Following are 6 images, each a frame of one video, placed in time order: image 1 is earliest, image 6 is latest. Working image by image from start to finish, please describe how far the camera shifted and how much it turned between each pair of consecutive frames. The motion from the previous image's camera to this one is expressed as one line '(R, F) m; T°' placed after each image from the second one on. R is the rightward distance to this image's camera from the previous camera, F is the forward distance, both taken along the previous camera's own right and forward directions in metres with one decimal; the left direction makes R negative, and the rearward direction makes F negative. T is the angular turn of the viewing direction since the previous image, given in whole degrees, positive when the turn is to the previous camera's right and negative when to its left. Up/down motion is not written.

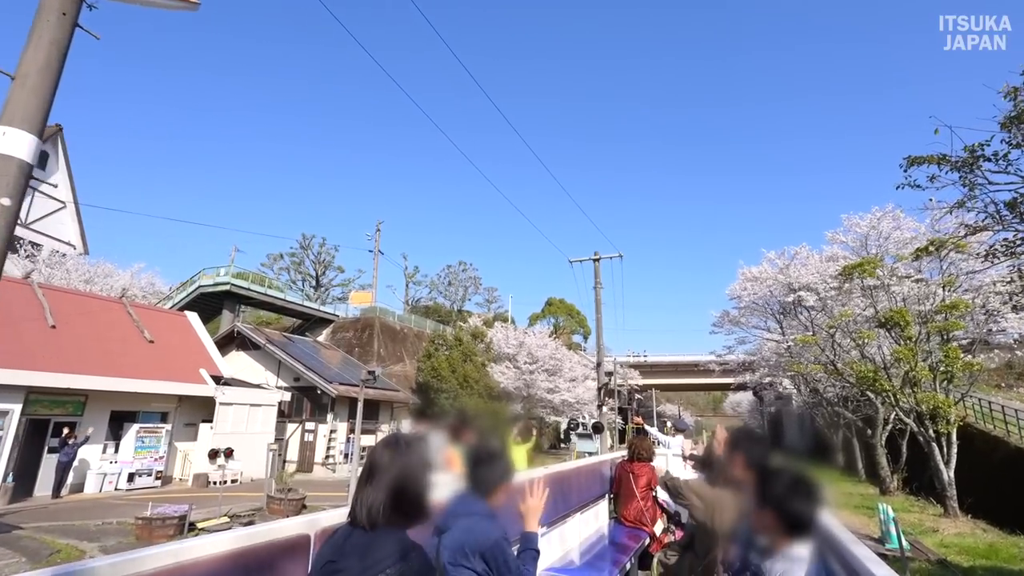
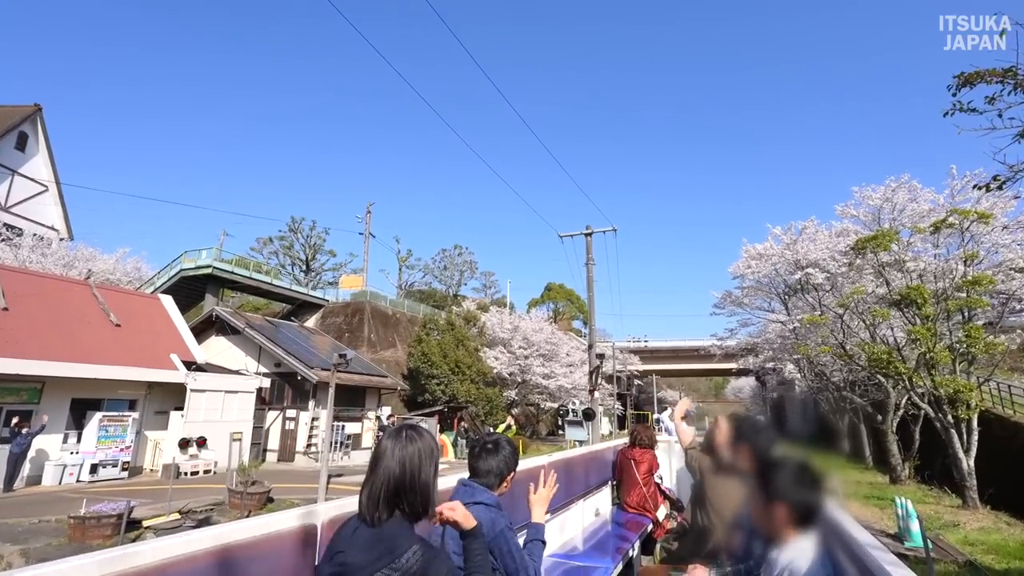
(+0.1, +0.3) m; 0°
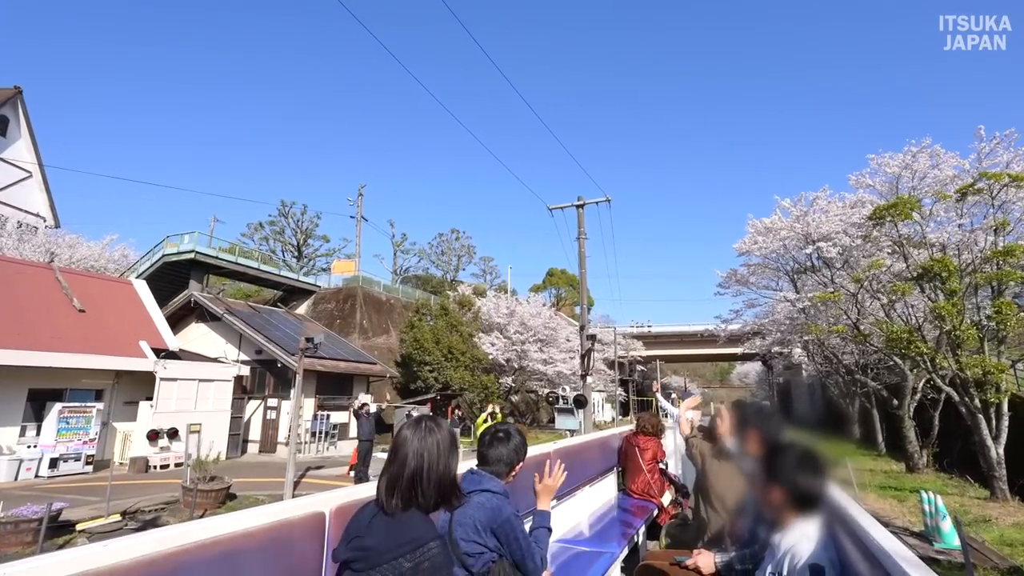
(+0.1, +0.3) m; -1°
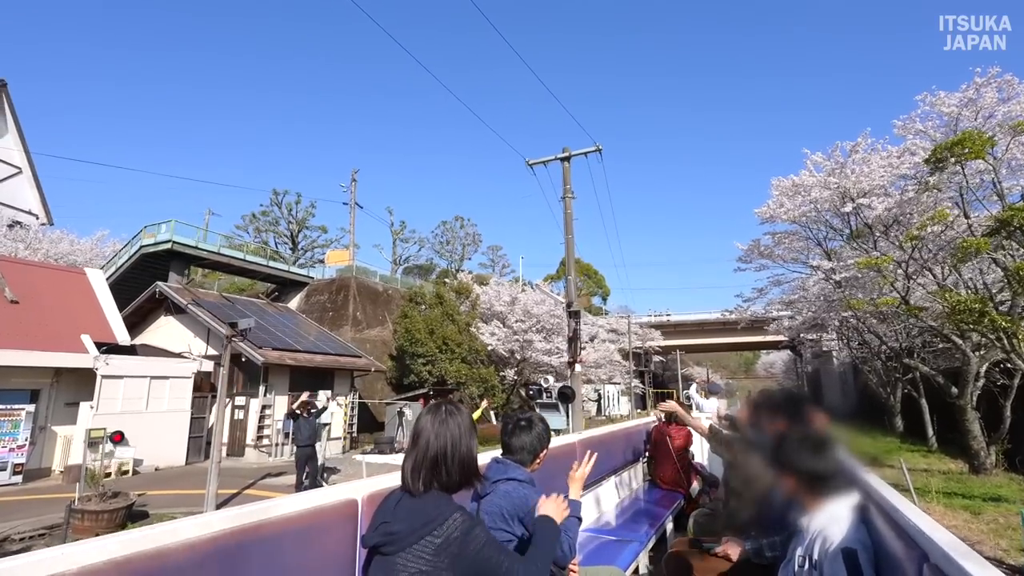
(+0.3, +0.7) m; -2°
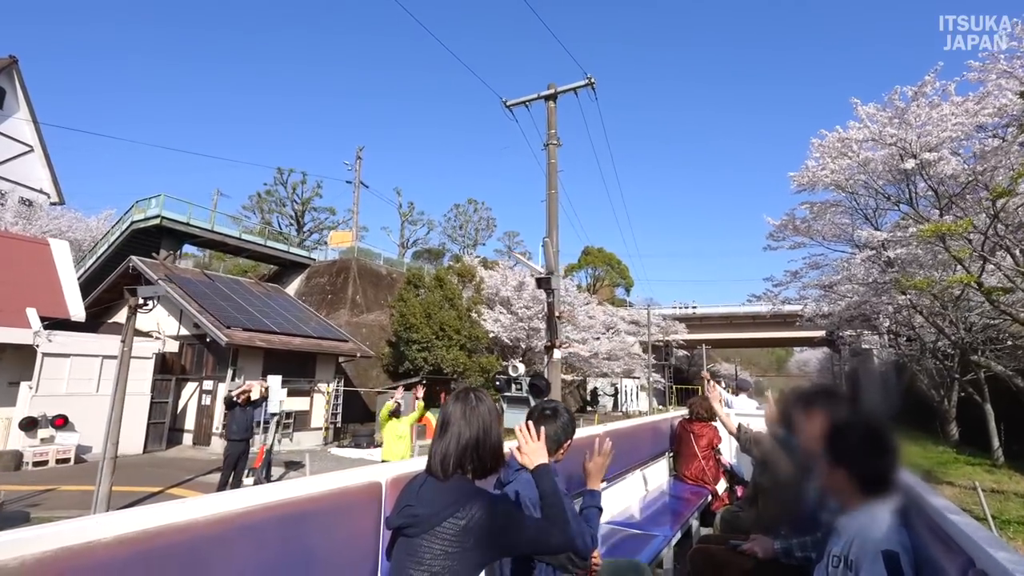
(+0.3, +0.6) m; -3°
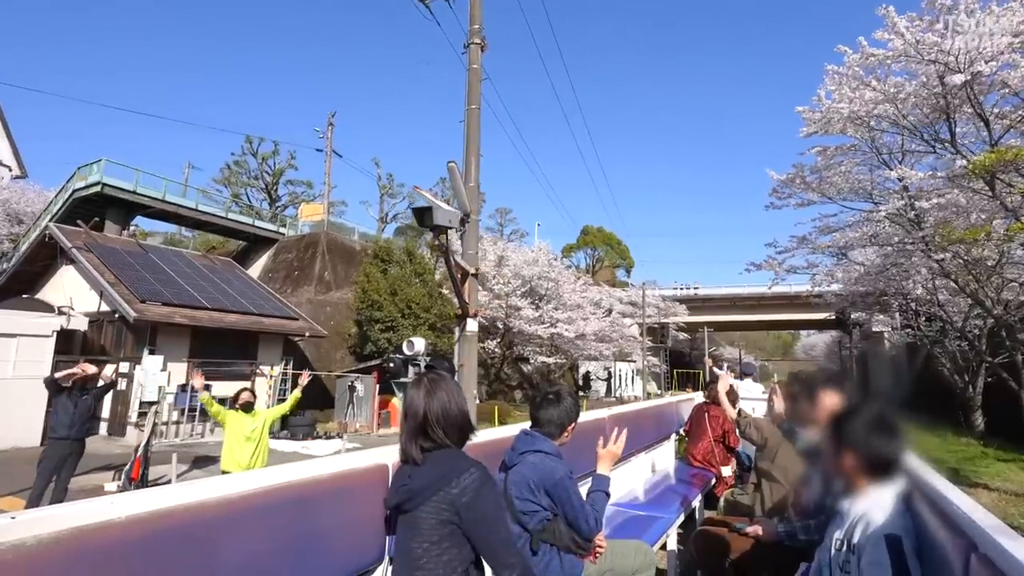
(+0.3, +0.7) m; -1°
